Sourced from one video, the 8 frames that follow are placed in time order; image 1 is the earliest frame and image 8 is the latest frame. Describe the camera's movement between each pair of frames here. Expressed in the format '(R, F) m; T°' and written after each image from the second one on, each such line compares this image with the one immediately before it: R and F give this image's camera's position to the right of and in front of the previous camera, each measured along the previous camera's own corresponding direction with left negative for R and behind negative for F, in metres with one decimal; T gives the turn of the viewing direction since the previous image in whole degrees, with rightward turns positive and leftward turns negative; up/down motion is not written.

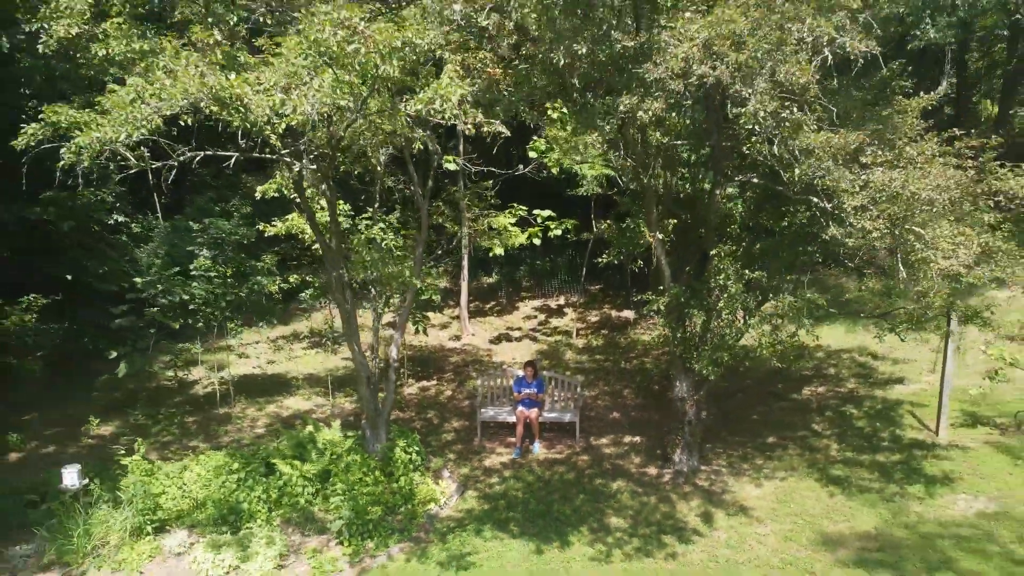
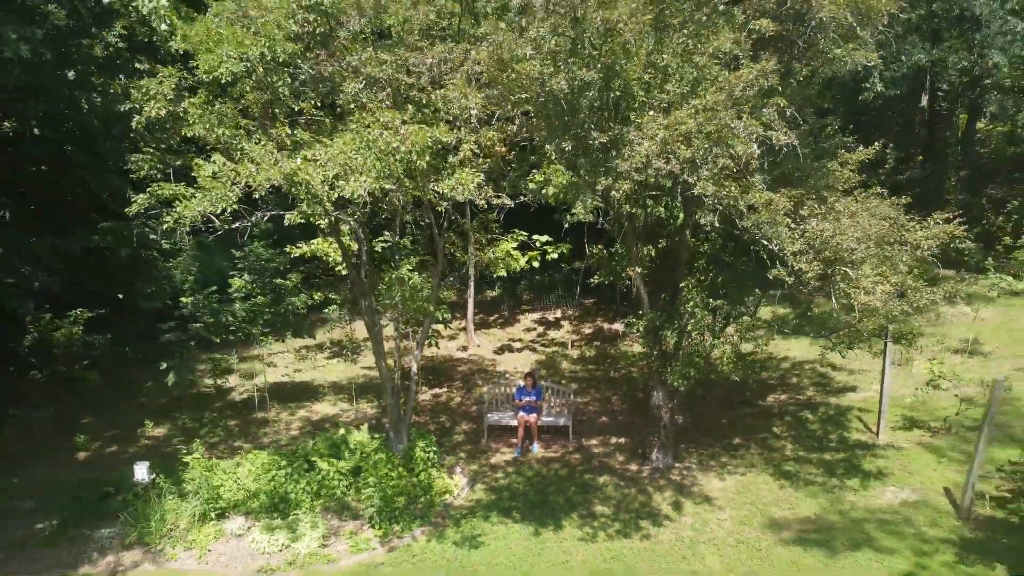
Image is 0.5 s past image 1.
(0.0, -0.9) m; 0°
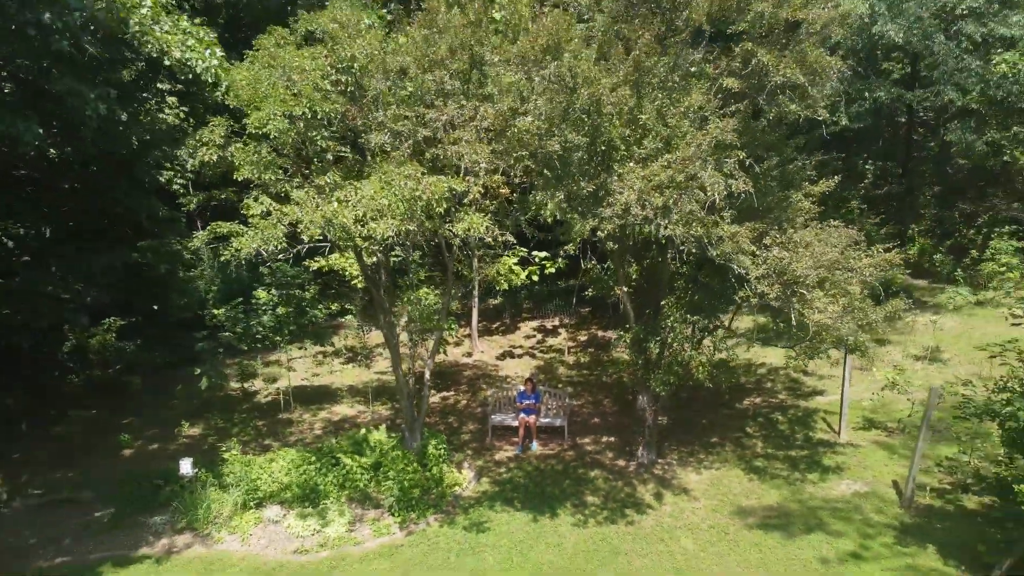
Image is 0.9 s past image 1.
(0.0, -0.7) m; 0°
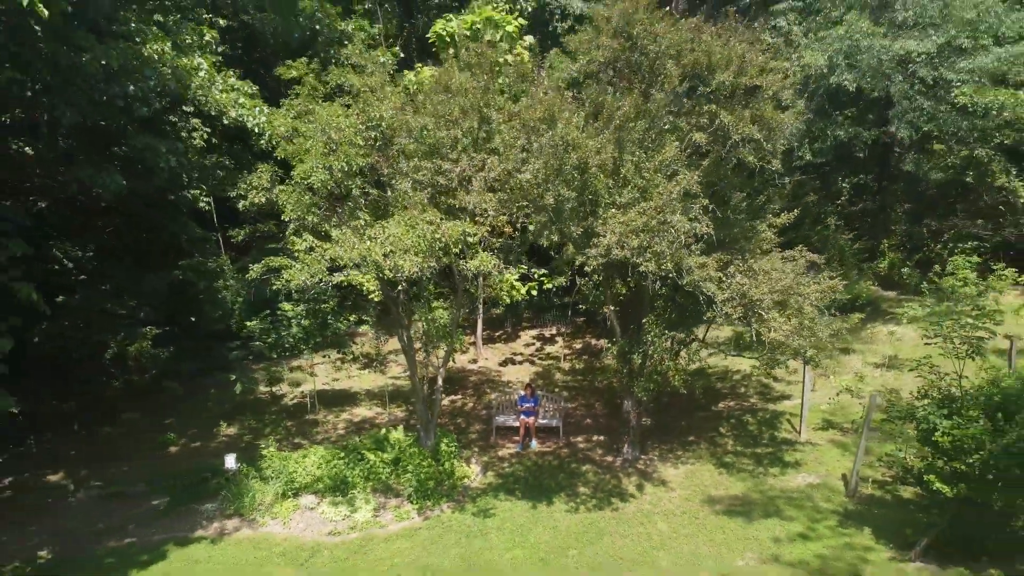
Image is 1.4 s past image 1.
(0.0, -1.0) m; 0°
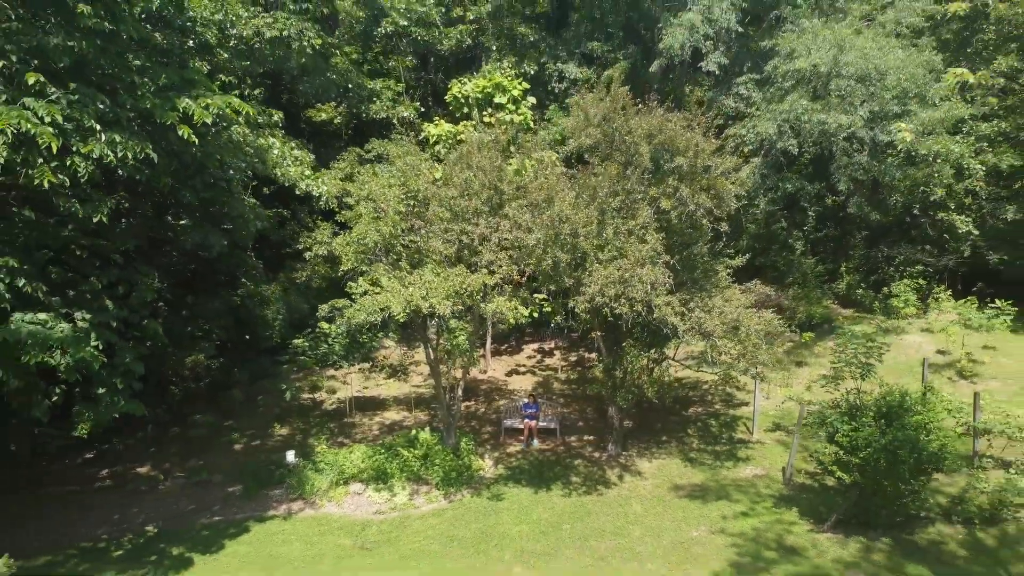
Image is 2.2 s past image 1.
(-0.1, -1.7) m; 0°
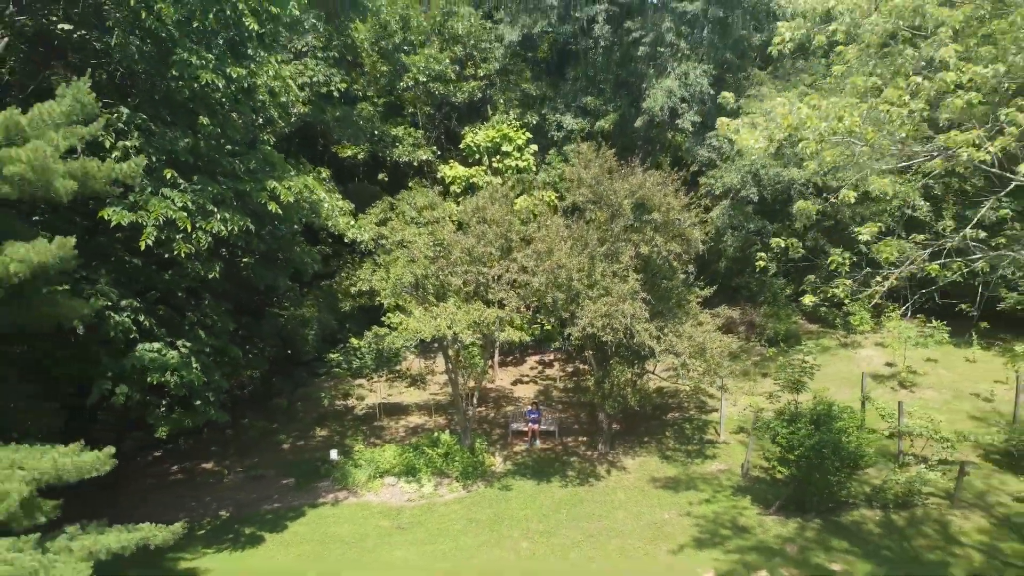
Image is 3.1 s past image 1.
(-0.1, -1.8) m; 0°
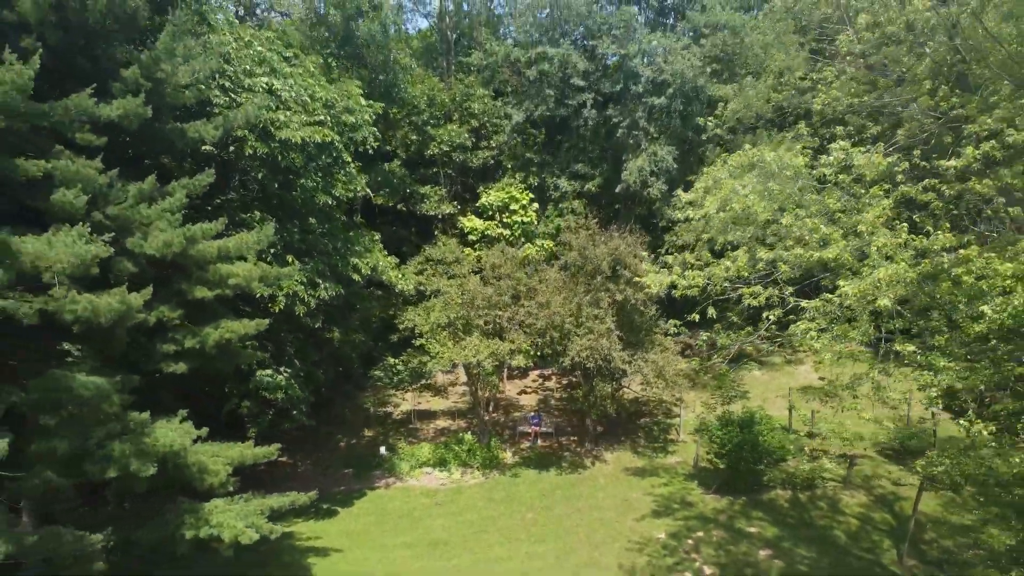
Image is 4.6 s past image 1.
(-0.1, -3.3) m; 0°
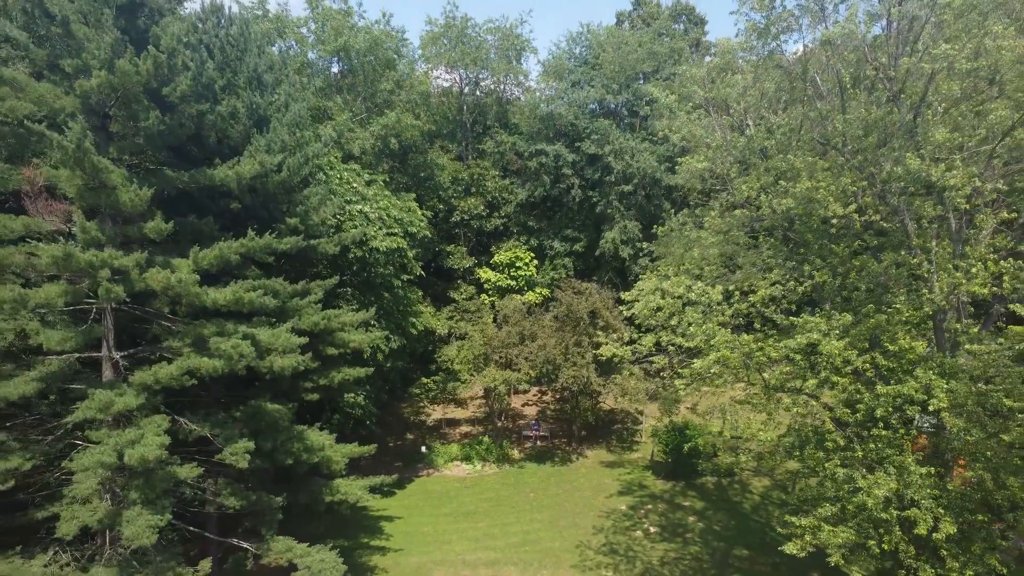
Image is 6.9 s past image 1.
(-0.2, -5.1) m; 0°
